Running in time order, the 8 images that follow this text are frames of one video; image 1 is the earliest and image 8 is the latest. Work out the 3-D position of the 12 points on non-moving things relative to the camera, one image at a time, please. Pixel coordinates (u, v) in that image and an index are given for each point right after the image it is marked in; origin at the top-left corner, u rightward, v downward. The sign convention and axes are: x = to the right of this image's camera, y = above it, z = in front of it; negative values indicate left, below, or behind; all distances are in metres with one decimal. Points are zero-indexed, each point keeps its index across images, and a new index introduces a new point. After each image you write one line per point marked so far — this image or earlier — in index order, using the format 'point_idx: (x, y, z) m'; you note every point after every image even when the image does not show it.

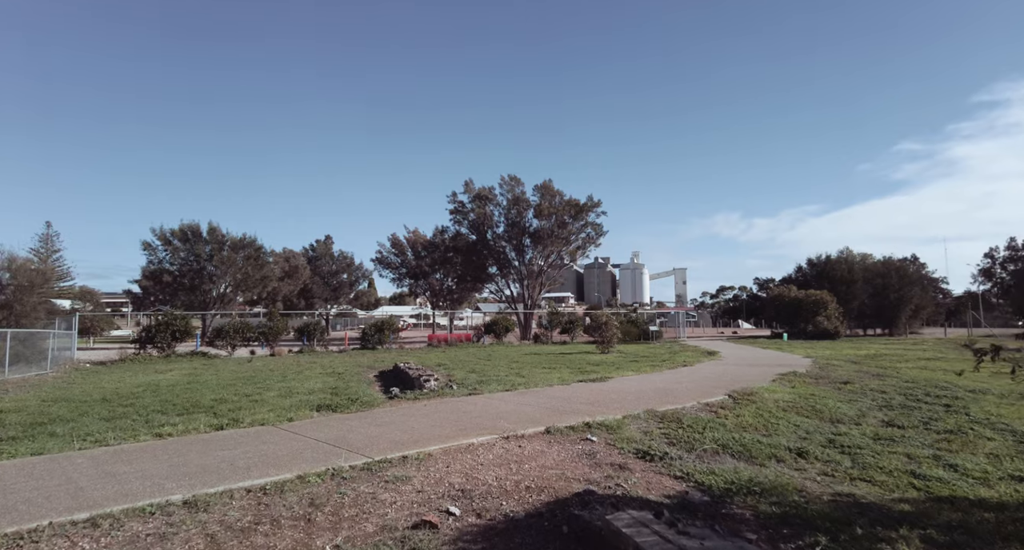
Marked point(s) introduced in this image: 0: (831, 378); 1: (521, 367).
0: (+6.6, -2.2, +12.1) m
1: (+0.2, -2.7, +17.6) m
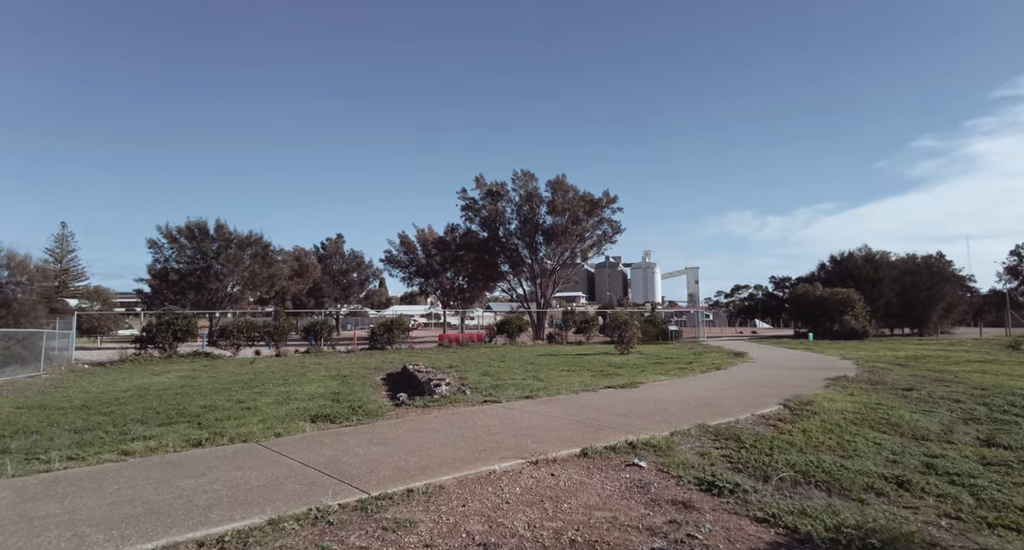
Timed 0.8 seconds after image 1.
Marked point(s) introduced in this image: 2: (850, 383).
0: (+6.9, -2.0, +10.8) m
1: (+0.7, -2.6, +16.5) m
2: (+6.1, -2.0, +10.8) m
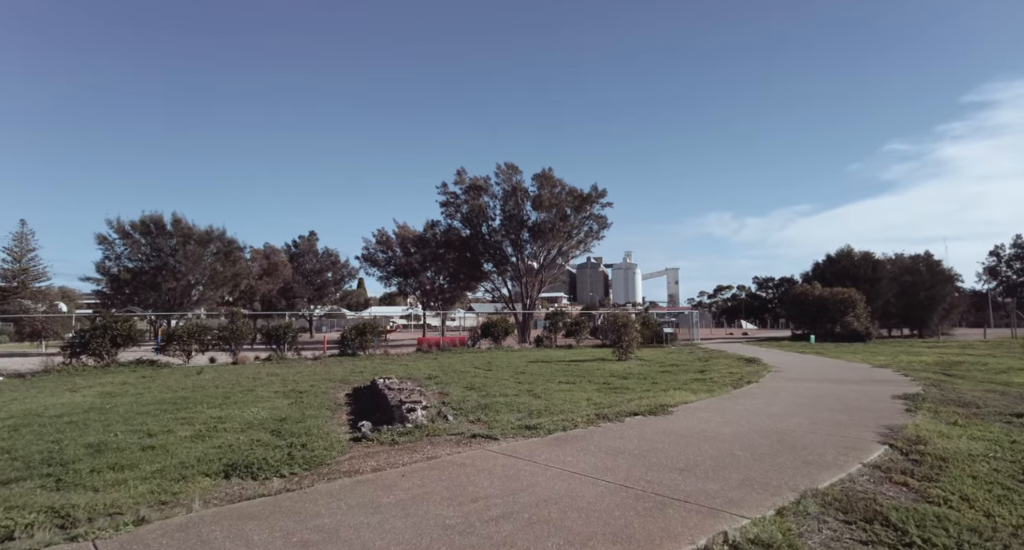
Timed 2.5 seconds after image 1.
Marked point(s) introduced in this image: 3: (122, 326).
0: (+6.9, -1.9, +8.6) m
1: (+0.5, -2.5, +14.1) m
2: (+6.1, -1.9, +8.5) m
3: (-12.7, -1.6, +19.3) m
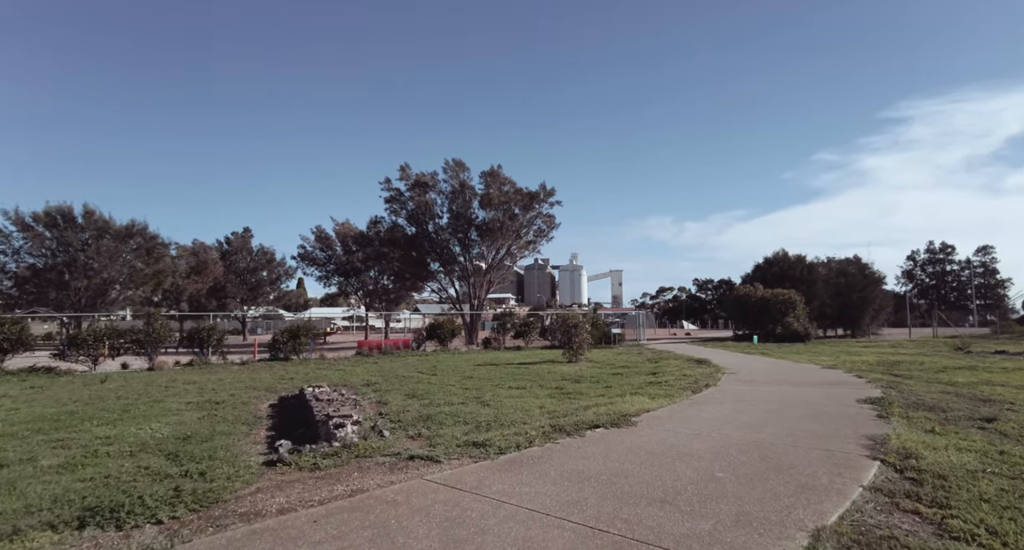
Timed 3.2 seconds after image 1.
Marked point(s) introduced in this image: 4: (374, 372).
0: (+6.1, -1.9, +8.2) m
1: (-0.7, -2.5, +13.1) m
2: (+5.4, -1.9, +8.1) m
3: (-14.3, -1.5, +17.1) m
4: (-4.0, -2.8, +17.3) m
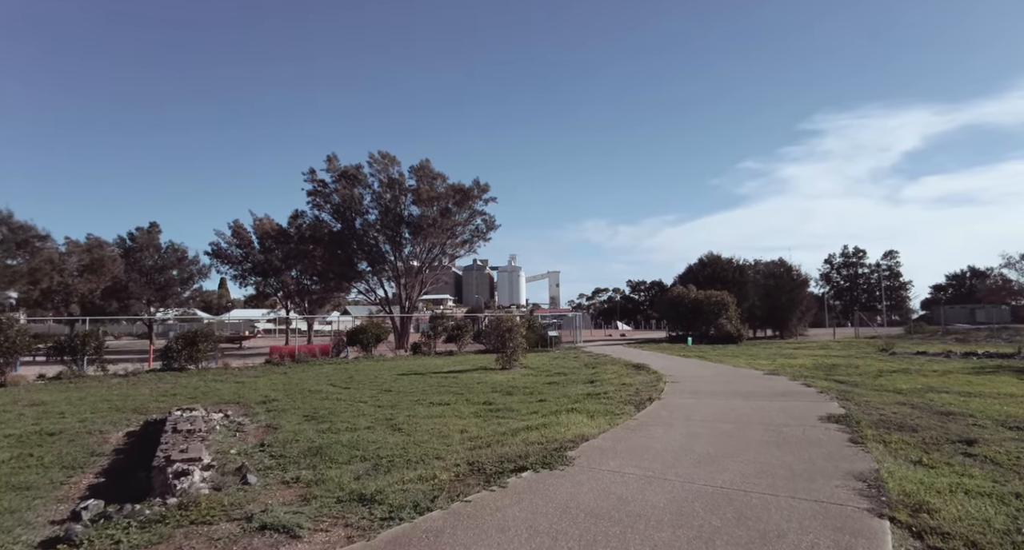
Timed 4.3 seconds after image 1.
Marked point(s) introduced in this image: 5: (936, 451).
0: (+5.1, -1.9, +7.2) m
1: (-2.3, -2.5, +11.4) m
2: (+4.3, -1.9, +7.0) m
3: (-16.1, -1.5, +13.9) m
4: (-5.9, -2.8, +15.2) m
5: (+4.4, -1.8, +6.3) m
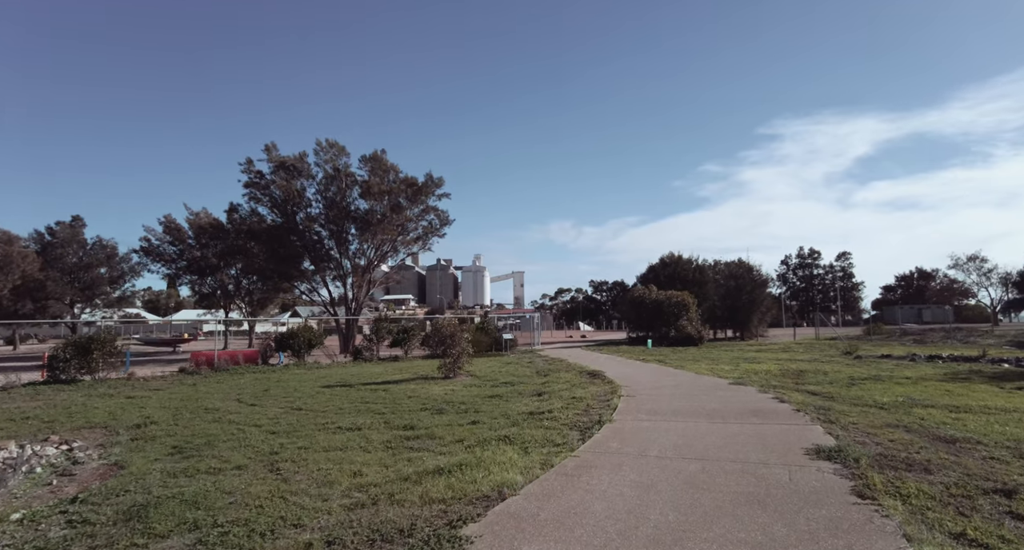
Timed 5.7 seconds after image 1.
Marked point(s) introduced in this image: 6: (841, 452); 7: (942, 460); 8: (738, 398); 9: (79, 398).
0: (+4.2, -1.9, +5.6) m
1: (-3.4, -2.4, +9.3) m
2: (+3.4, -1.9, +5.3) m
3: (-17.4, -1.4, +11.1) m
4: (-7.3, -2.7, +12.9) m
5: (+3.5, -1.8, +4.6) m
6: (+3.6, -1.9, +6.6) m
7: (+4.8, -2.0, +6.7) m
8: (+4.3, -2.3, +11.4) m
9: (-9.9, -2.8, +13.6) m
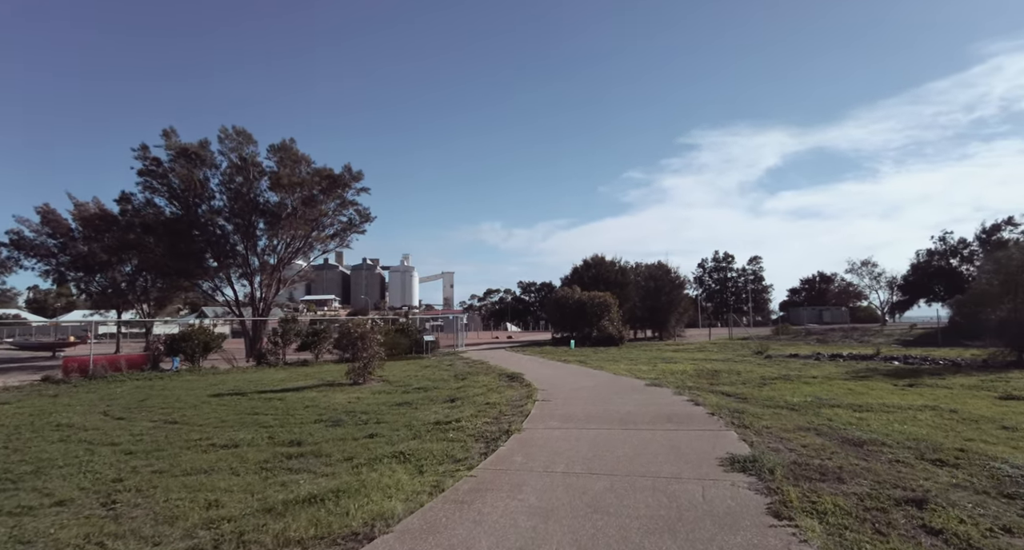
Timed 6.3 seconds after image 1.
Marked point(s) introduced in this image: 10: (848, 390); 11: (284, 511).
0: (+3.2, -1.9, +5.3) m
1: (-4.8, -2.4, +8.0) m
2: (+2.4, -1.8, +4.9) m
3: (-18.9, -1.2, +8.1) m
4: (-9.1, -2.6, +11.1) m
5: (+2.7, -1.8, +4.2) m
6: (+2.5, -1.9, +6.2) m
7: (+3.7, -2.0, +6.4) m
8: (+2.6, -2.3, +11.1) m
9: (-11.8, -2.7, +11.6) m
10: (+8.3, -2.8, +14.7) m
11: (-2.0, -2.0, +5.3) m
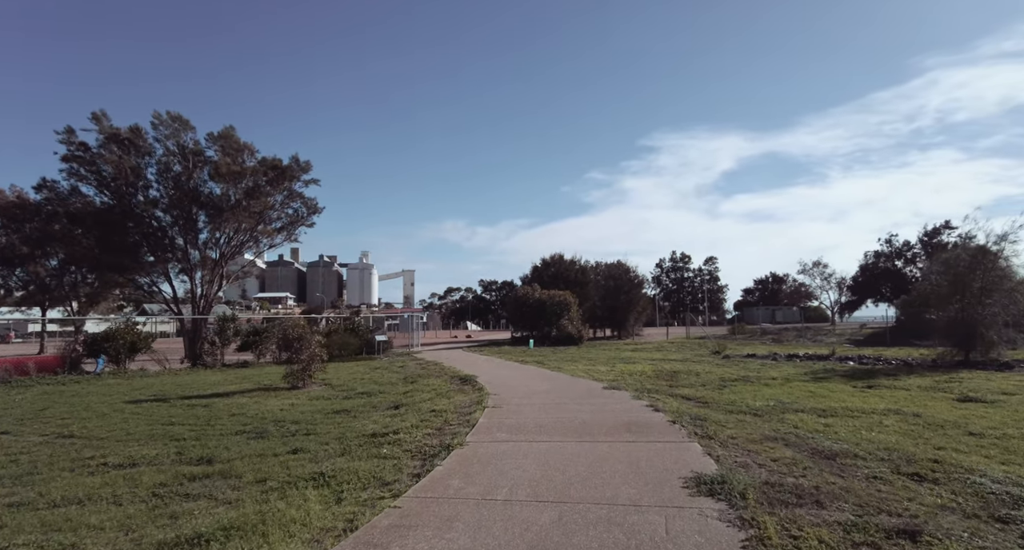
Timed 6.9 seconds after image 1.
0: (+2.6, -1.9, +4.6) m
1: (-5.5, -2.2, +6.8) m
2: (+1.9, -1.8, +4.2) m
3: (-19.6, -1.0, +6.0) m
4: (-10.0, -2.5, +9.6) m
5: (+2.2, -1.8, +3.5) m
6: (+1.9, -1.9, +5.4) m
7: (+3.1, -2.0, +5.7) m
8: (+1.7, -2.2, +10.3) m
9: (-12.7, -2.5, +9.9) m
10: (+7.1, -2.8, +14.4) m
11: (-2.5, -2.0, +4.2) m
